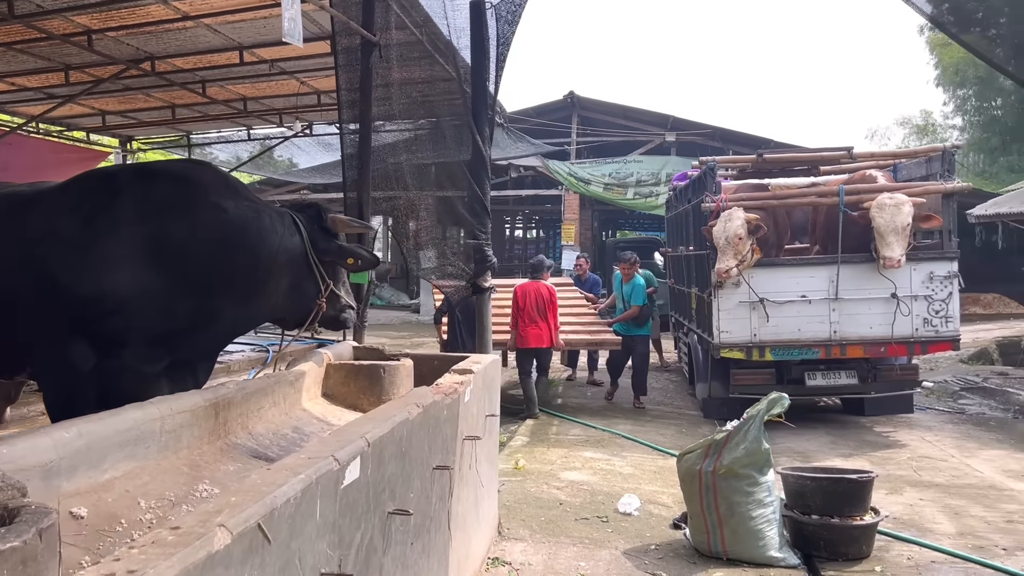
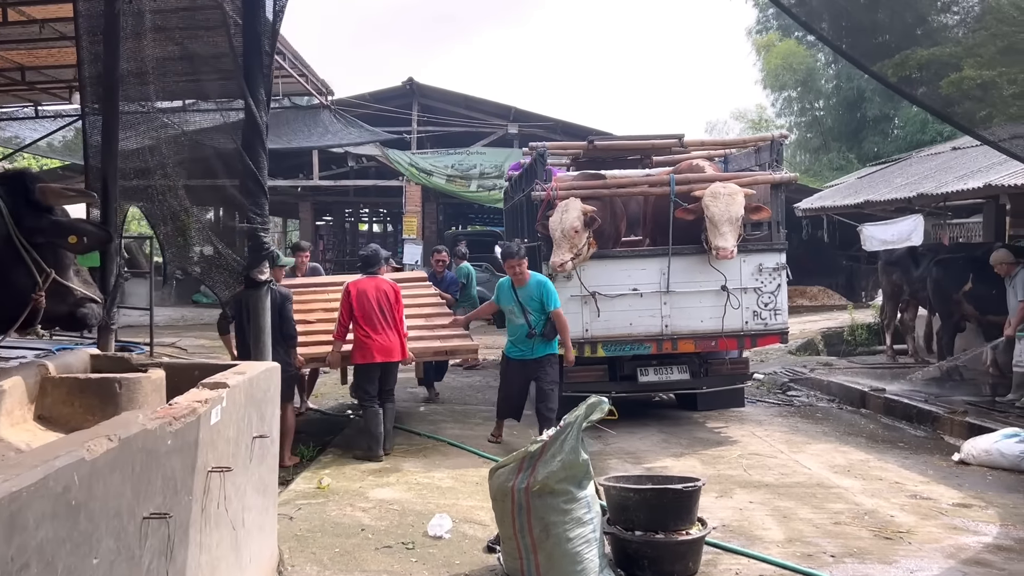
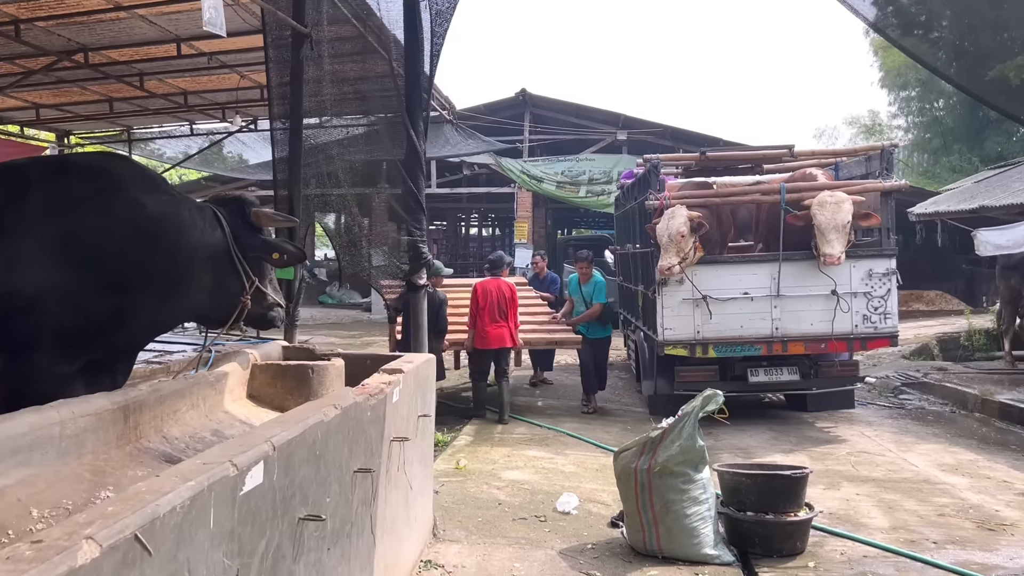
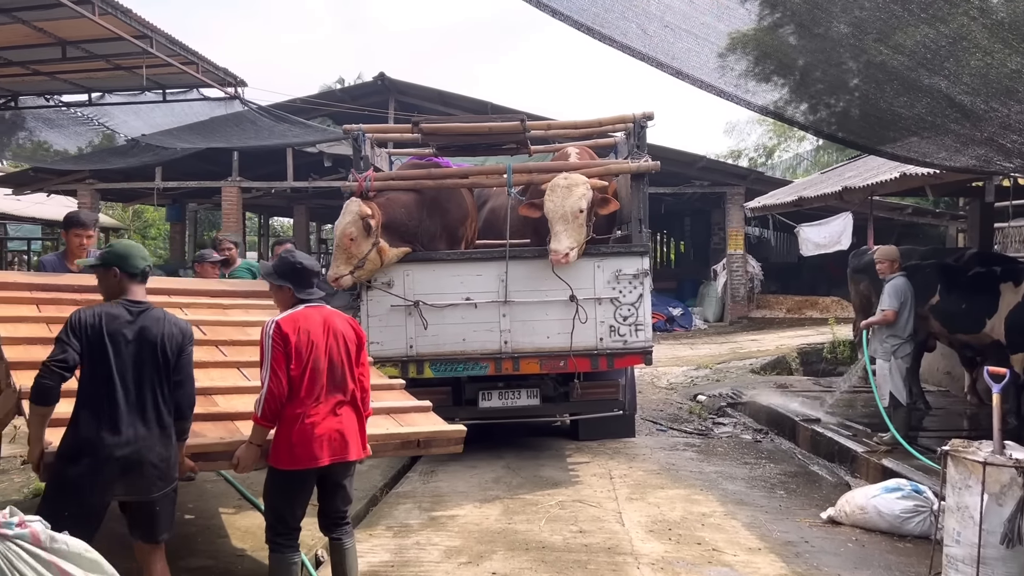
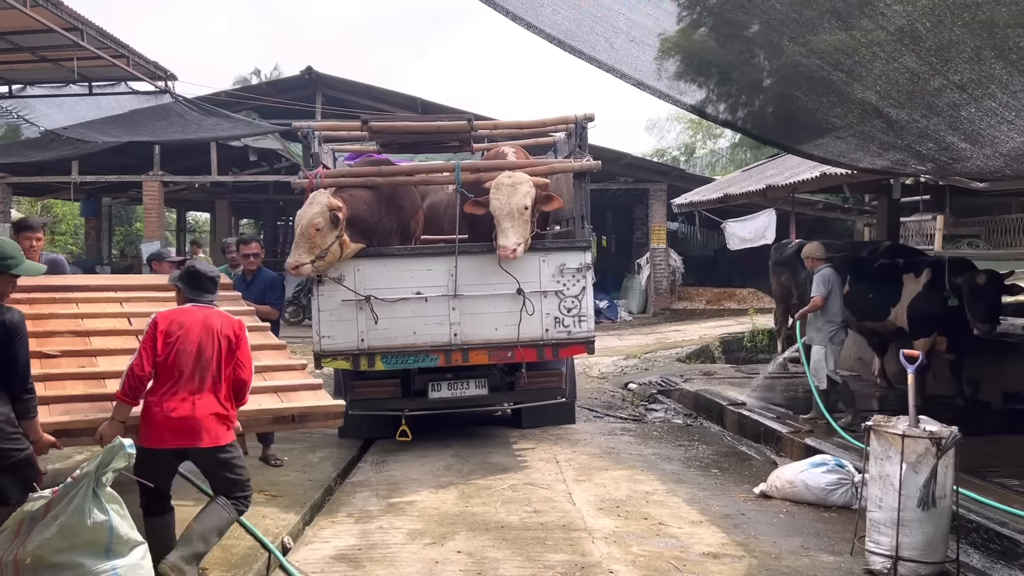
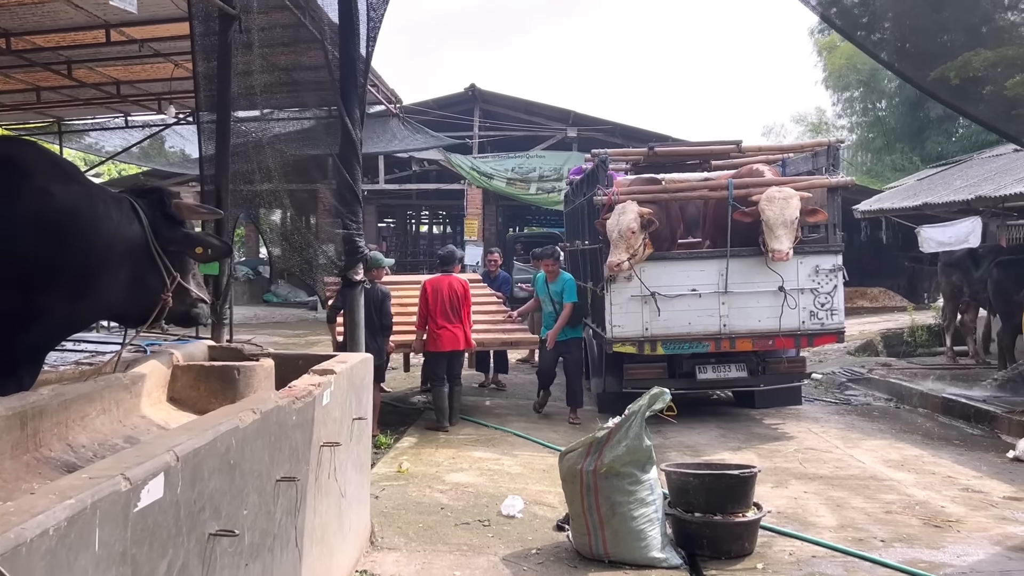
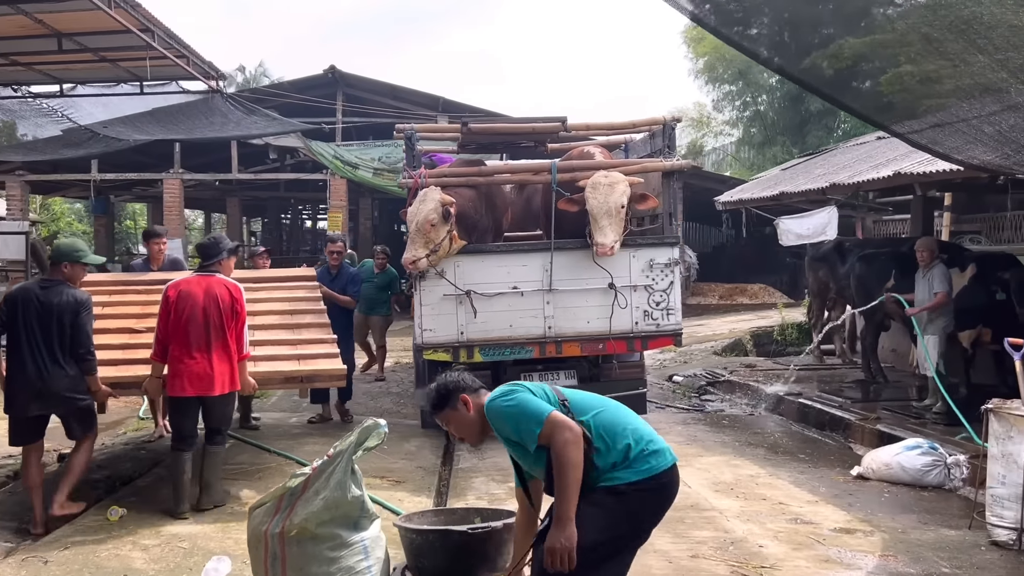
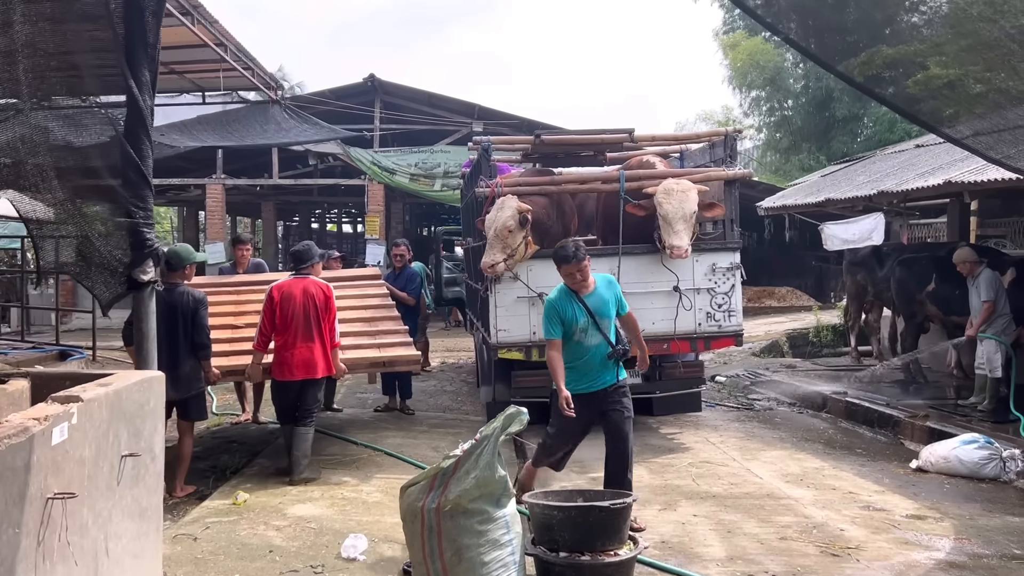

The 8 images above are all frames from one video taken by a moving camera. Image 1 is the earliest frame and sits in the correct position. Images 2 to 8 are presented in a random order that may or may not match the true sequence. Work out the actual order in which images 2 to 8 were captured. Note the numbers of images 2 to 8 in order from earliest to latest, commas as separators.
3, 6, 2, 8, 7, 5, 4
